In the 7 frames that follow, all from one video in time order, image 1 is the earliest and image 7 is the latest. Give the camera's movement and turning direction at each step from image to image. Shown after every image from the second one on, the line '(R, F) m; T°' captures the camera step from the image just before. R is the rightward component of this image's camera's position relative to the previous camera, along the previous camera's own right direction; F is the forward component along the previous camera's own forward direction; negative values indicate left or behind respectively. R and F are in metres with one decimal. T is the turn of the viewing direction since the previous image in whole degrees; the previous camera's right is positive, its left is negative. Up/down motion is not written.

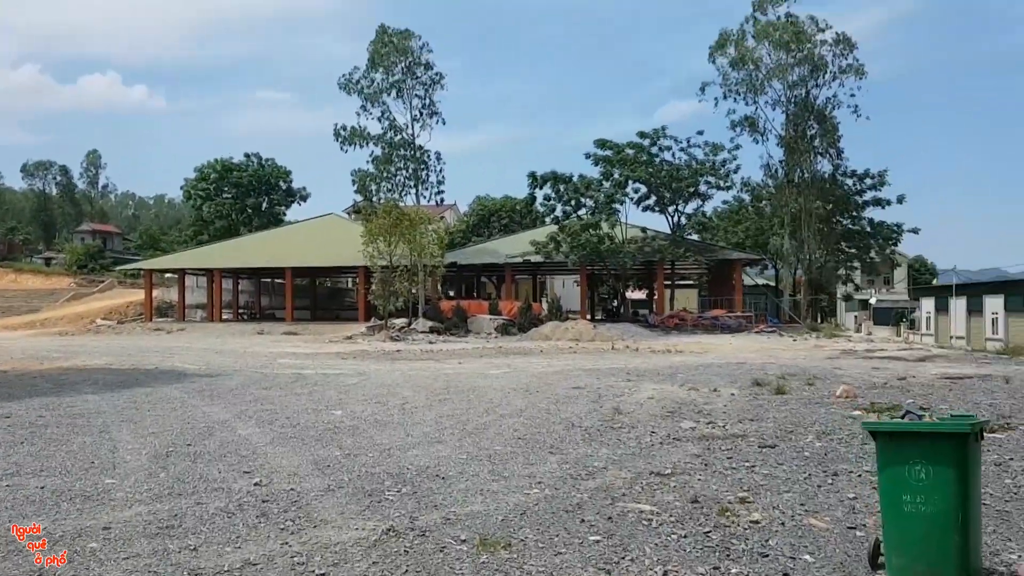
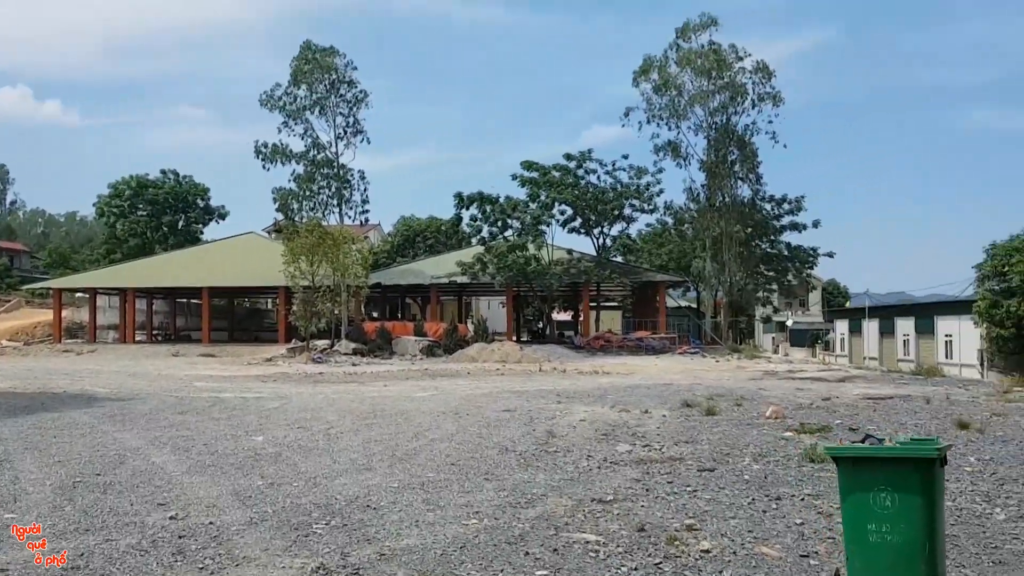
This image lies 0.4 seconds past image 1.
(-0.1, +0.3) m; +5°
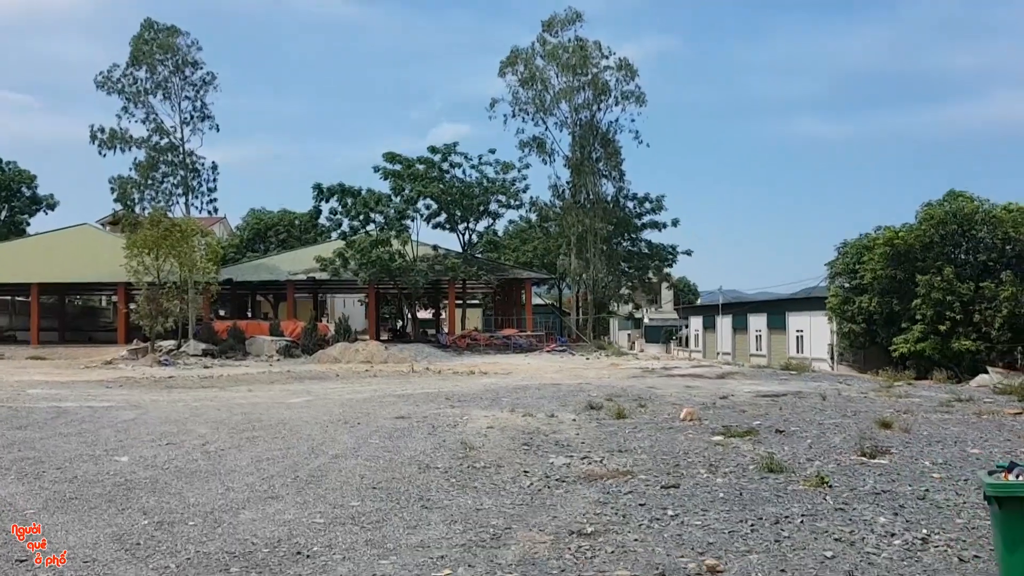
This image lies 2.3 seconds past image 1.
(-0.7, +1.1) m; +9°
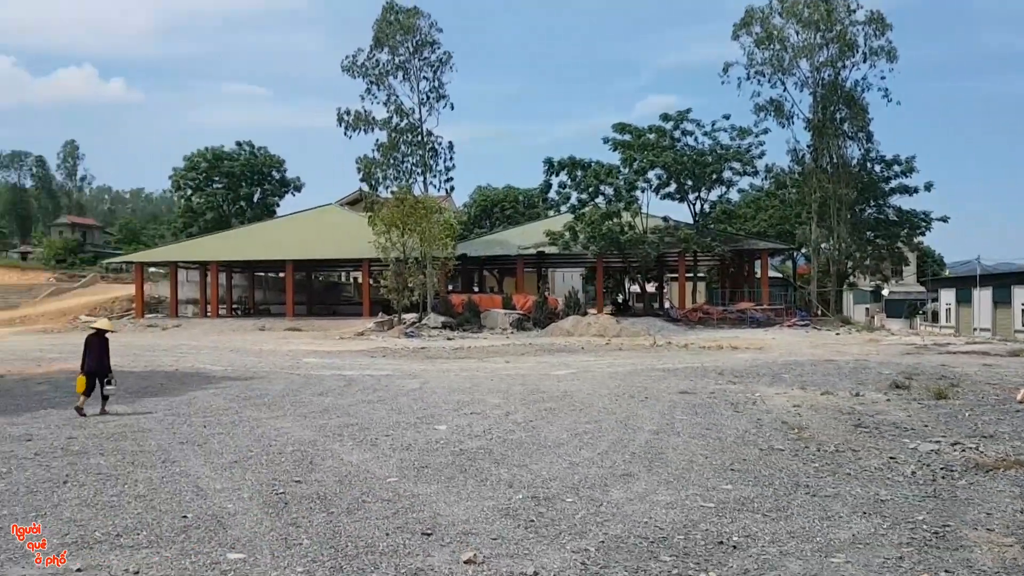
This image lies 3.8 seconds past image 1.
(-1.2, +0.4) m; -13°
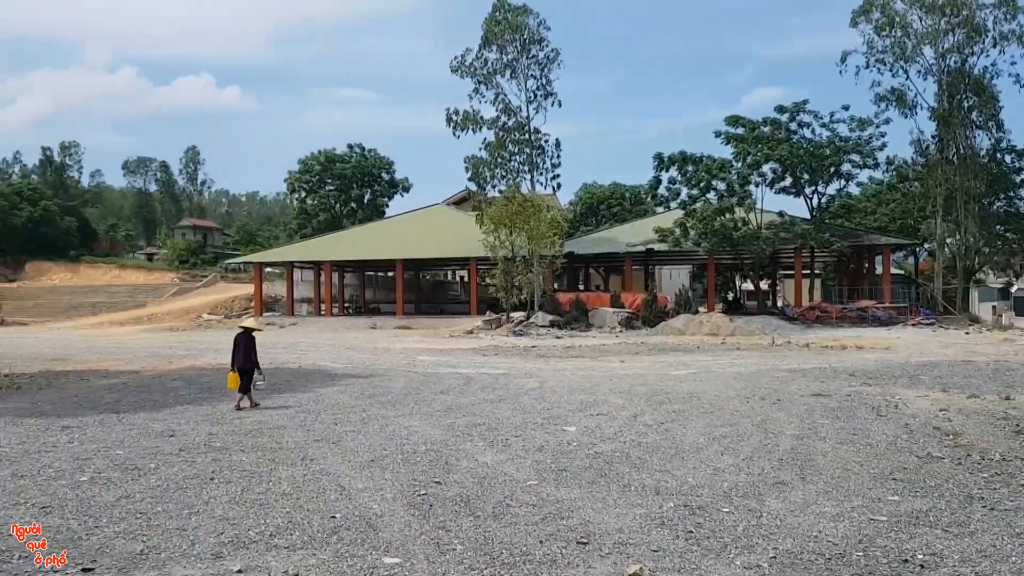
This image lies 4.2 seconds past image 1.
(-0.3, +0.2) m; -6°
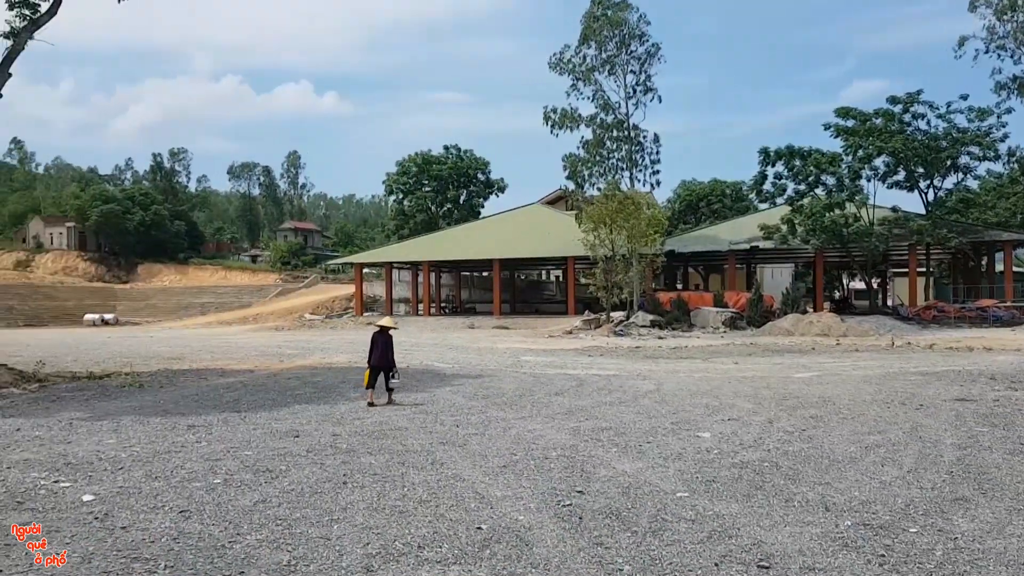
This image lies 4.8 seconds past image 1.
(-0.4, +0.4) m; -6°
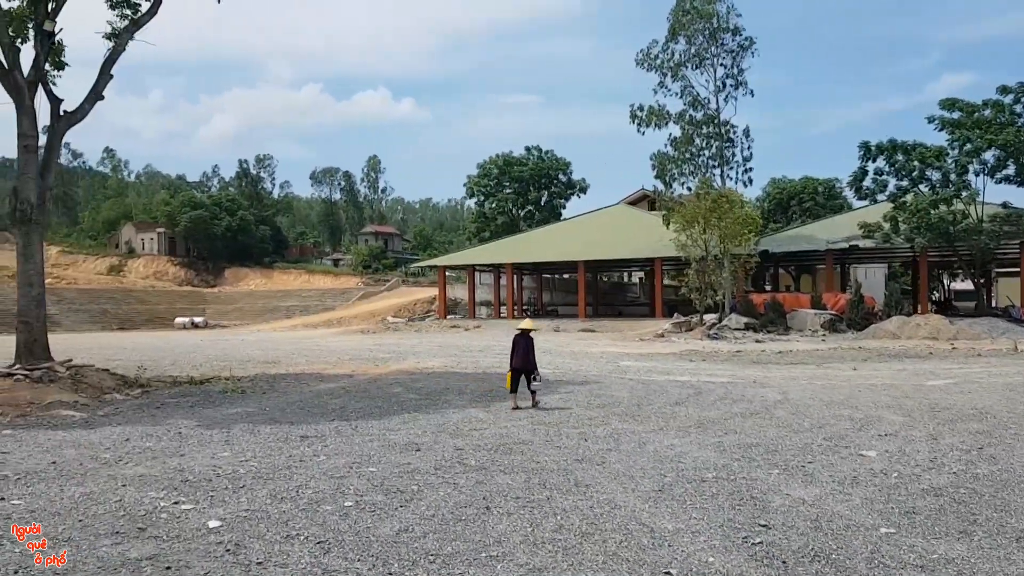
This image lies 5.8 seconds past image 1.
(-0.5, +0.7) m; -5°
